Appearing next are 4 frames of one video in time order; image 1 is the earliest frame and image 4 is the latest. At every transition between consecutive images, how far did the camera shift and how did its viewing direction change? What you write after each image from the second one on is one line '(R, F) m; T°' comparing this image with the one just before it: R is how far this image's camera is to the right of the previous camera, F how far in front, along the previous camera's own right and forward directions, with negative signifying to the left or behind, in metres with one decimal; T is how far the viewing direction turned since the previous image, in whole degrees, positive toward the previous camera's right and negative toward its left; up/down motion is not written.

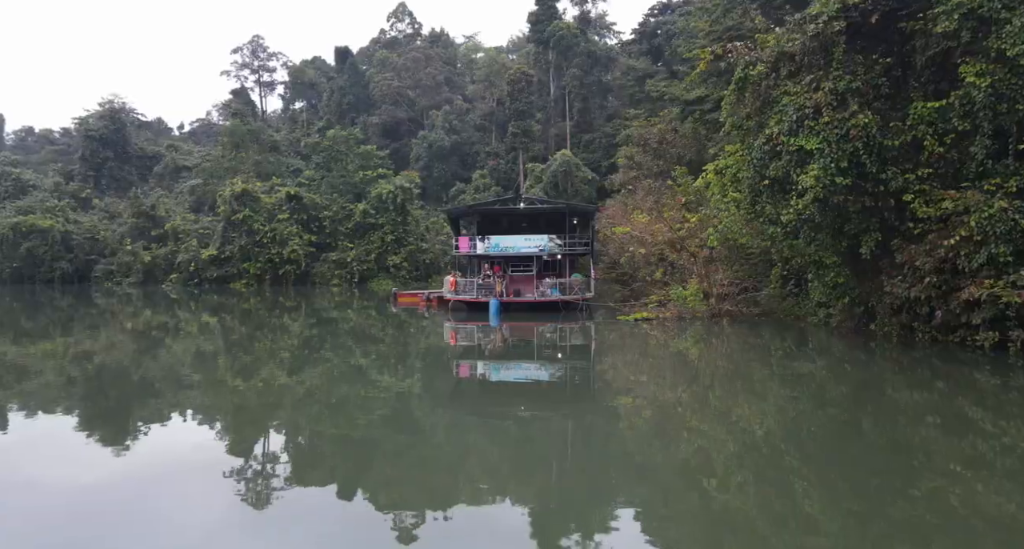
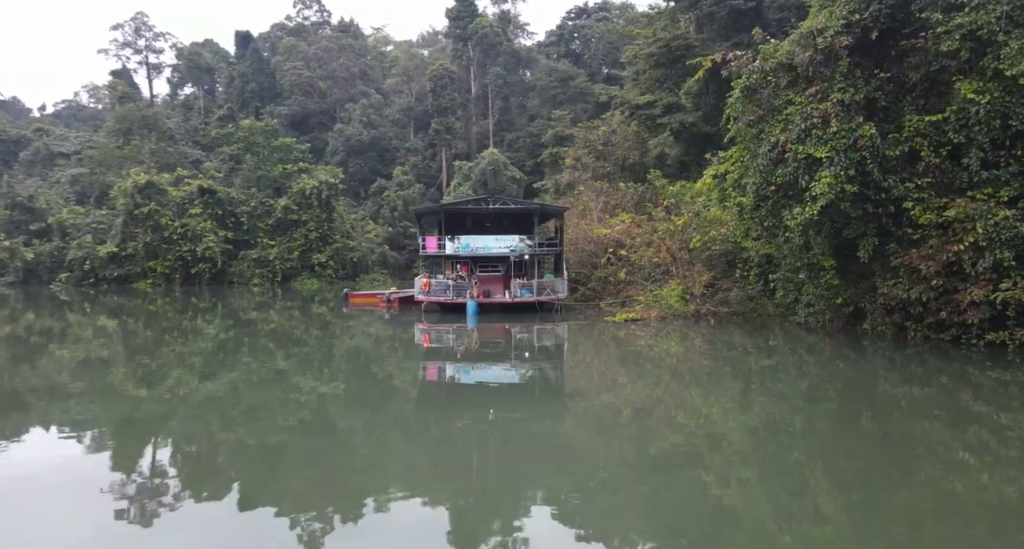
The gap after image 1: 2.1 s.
(-1.9, +0.4) m; +9°
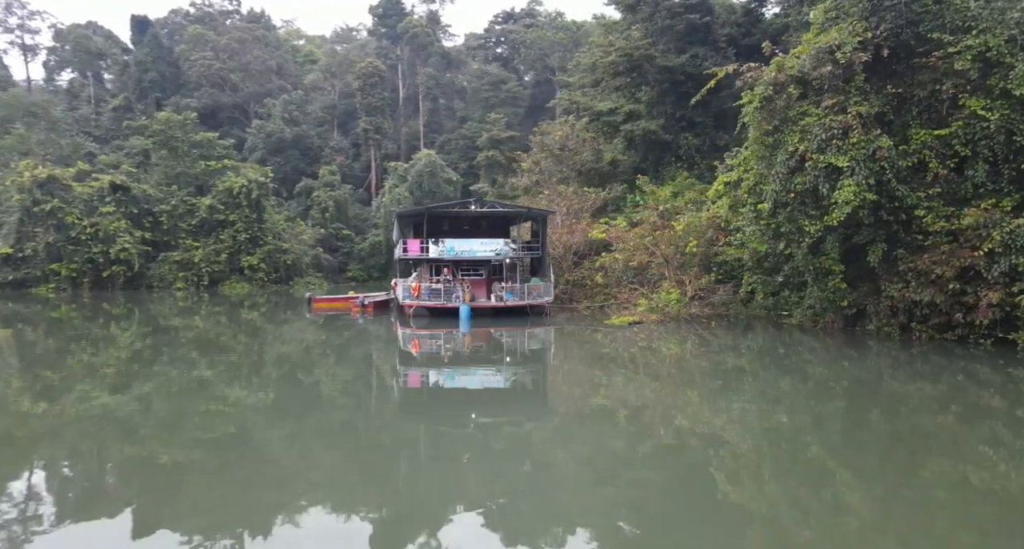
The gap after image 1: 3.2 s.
(-2.1, +0.4) m; +9°
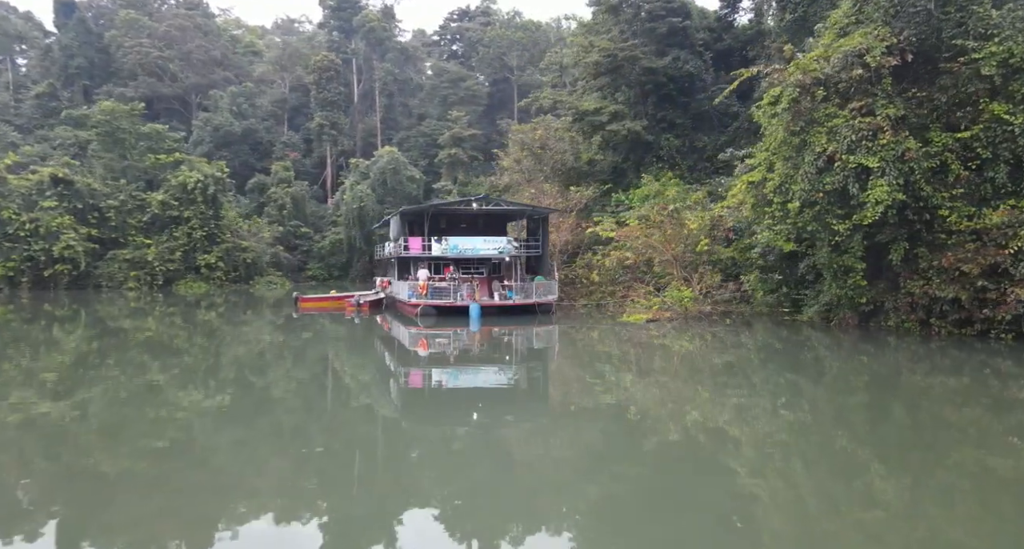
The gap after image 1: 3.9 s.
(-1.7, +0.4) m; +6°
